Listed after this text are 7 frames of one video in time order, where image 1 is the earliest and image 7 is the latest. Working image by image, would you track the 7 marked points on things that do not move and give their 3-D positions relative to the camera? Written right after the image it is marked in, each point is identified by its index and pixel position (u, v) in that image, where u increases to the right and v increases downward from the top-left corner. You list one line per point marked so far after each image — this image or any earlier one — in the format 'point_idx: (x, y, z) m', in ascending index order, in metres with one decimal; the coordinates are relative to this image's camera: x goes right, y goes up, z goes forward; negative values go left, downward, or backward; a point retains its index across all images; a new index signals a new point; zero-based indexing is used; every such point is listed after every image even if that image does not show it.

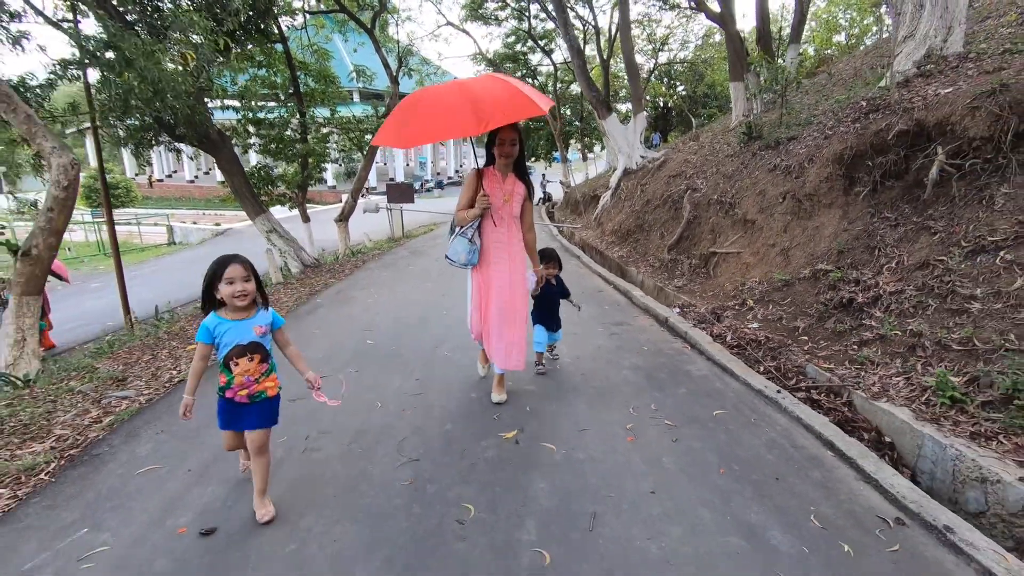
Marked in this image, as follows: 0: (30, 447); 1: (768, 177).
0: (-2.4, -0.8, +2.8) m
1: (+2.9, +1.2, +6.2) m
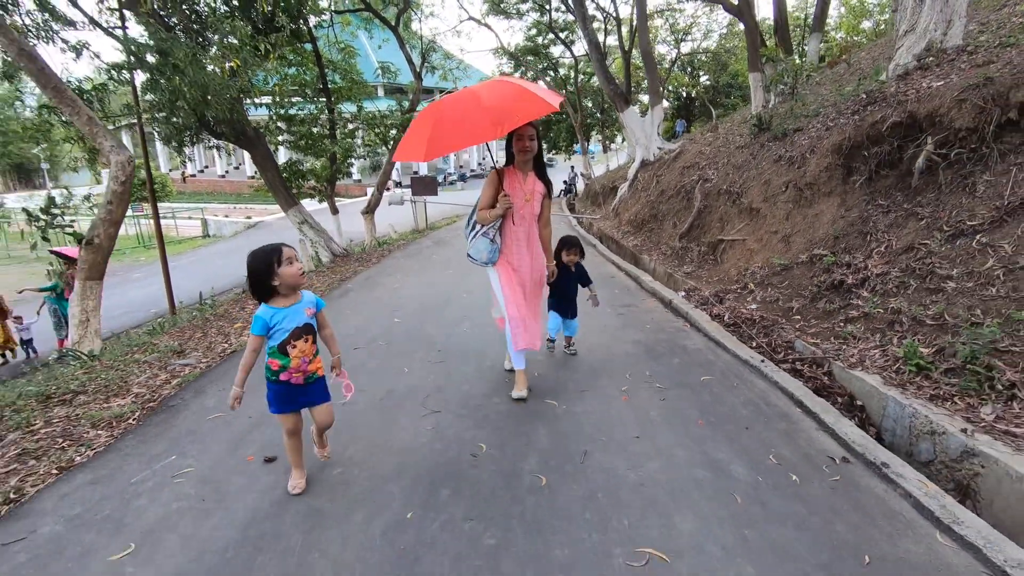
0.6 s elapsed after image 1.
0: (-2.4, -0.7, +3.3) m
1: (+3.1, +1.4, +6.5) m
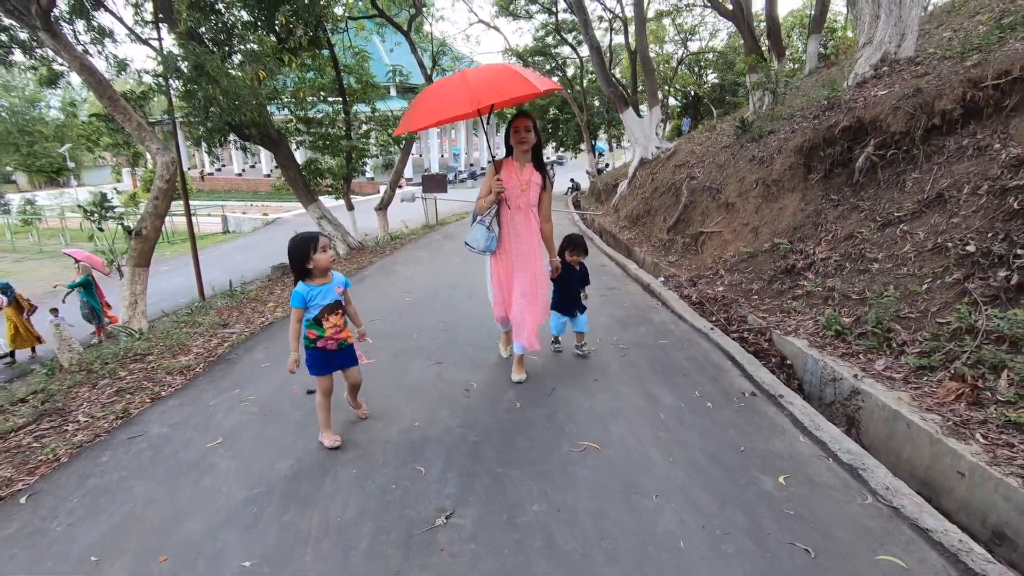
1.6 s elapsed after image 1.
0: (-2.5, -0.5, +4.1) m
1: (+3.1, +1.6, +7.2) m
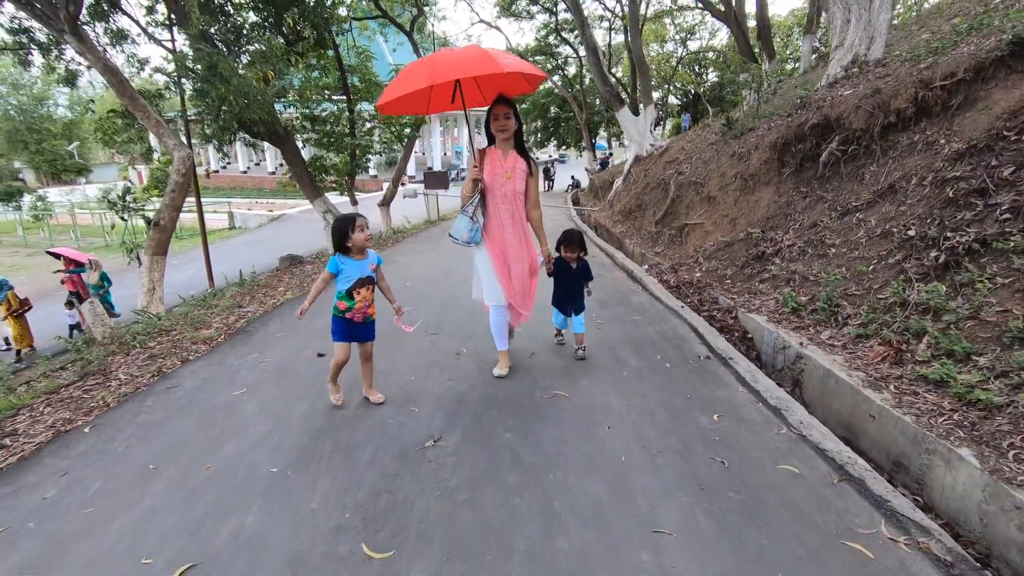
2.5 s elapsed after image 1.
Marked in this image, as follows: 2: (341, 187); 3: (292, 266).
0: (-2.5, -0.3, +4.6) m
1: (+3.0, +1.7, +7.6) m
2: (-4.0, +2.4, +13.0) m
3: (-3.6, +0.4, +9.1) m
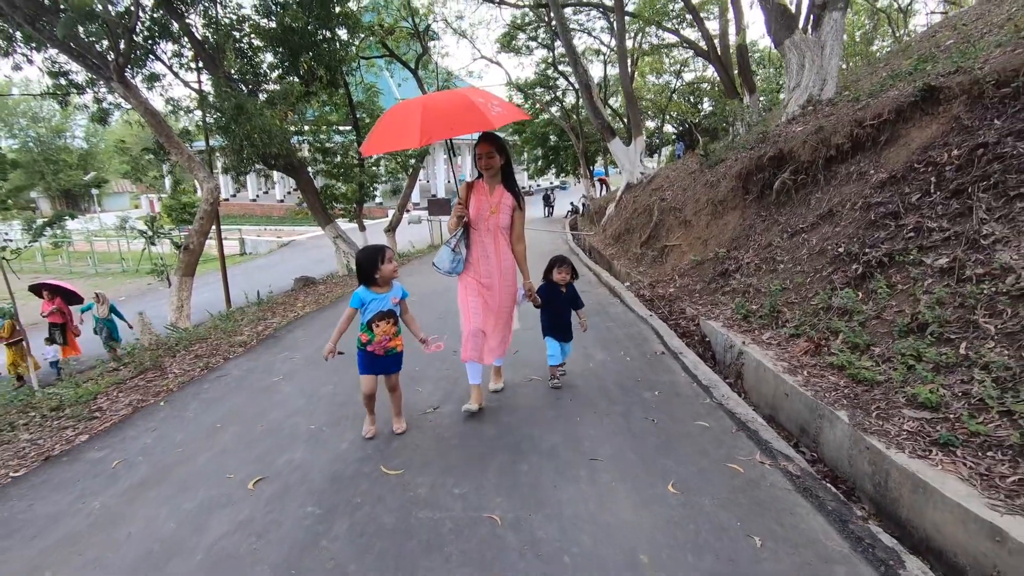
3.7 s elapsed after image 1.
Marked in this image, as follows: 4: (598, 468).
0: (-2.6, -0.5, +5.3) m
1: (+2.9, +1.5, +8.4) m
2: (-4.1, +1.9, +13.8) m
3: (-3.7, 0.0, +9.9) m
4: (+0.4, -0.8, +2.4) m
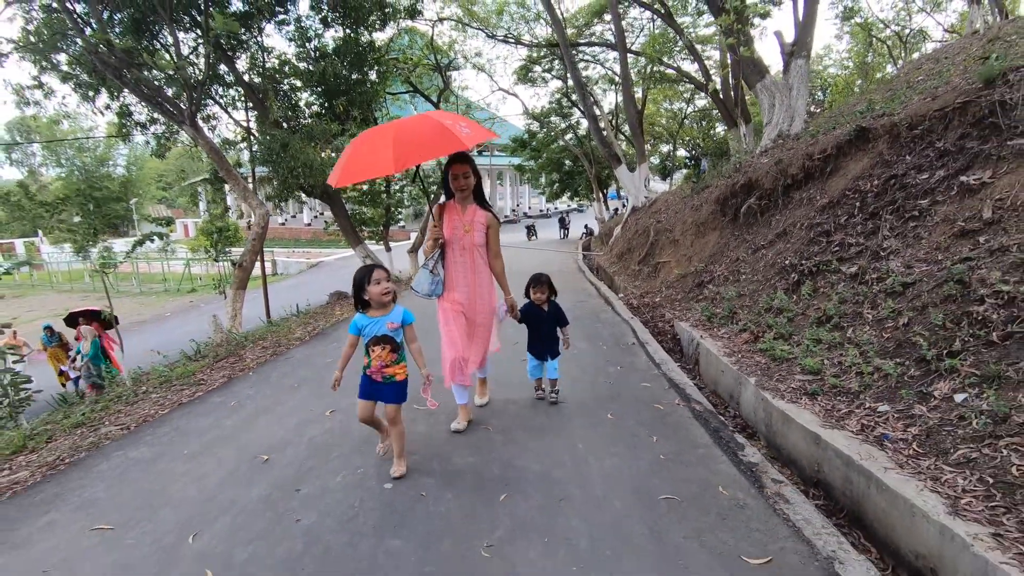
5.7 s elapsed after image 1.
0: (-2.6, -0.6, +6.5) m
1: (+3.1, +1.3, +9.4) m
2: (-3.7, +1.4, +15.2) m
3: (-3.5, -0.2, +11.1) m
4: (+0.3, -0.8, +3.5) m
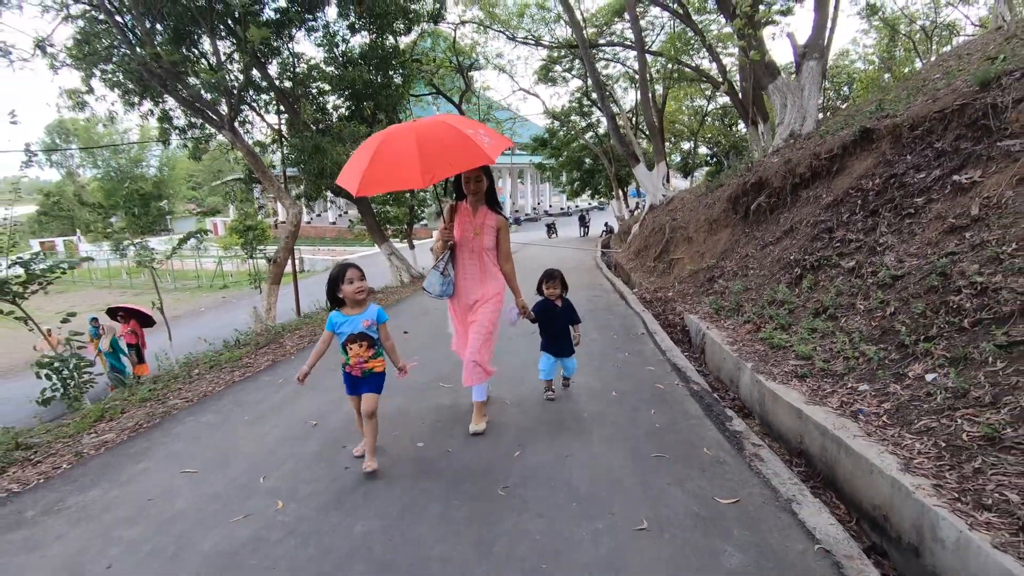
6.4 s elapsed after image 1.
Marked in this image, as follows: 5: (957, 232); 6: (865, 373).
0: (-2.4, -0.5, +7.0) m
1: (+3.4, +1.4, +9.7) m
2: (-3.1, +1.5, +15.7) m
3: (-3.1, -0.1, +11.7) m
4: (+0.4, -0.7, +3.9) m
5: (+3.5, +0.4, +4.3) m
6: (+2.3, -0.6, +3.6) m
